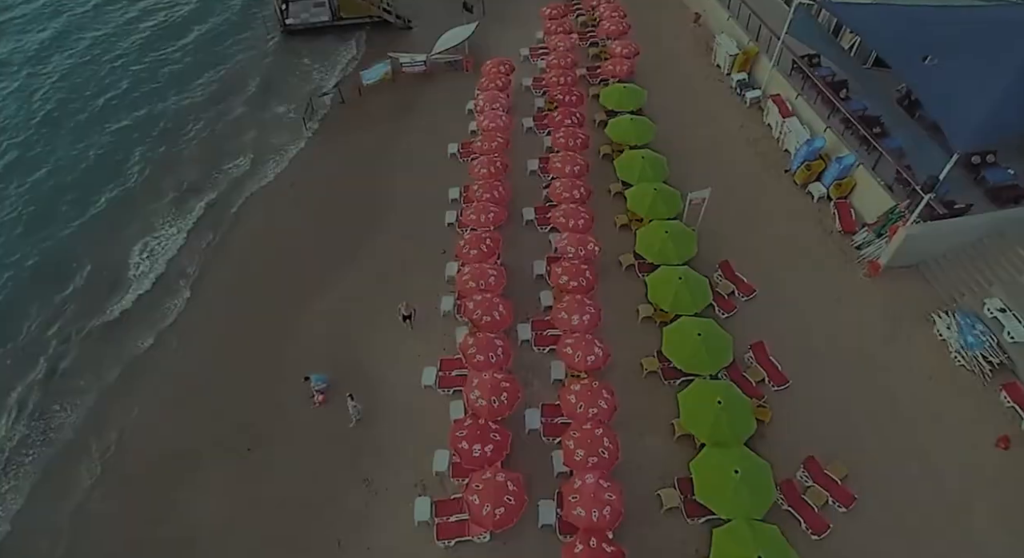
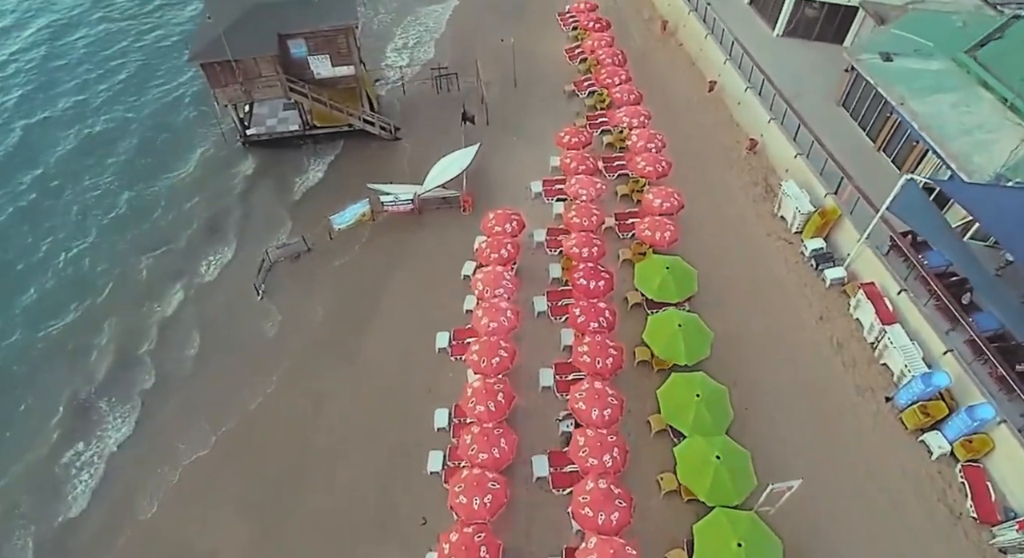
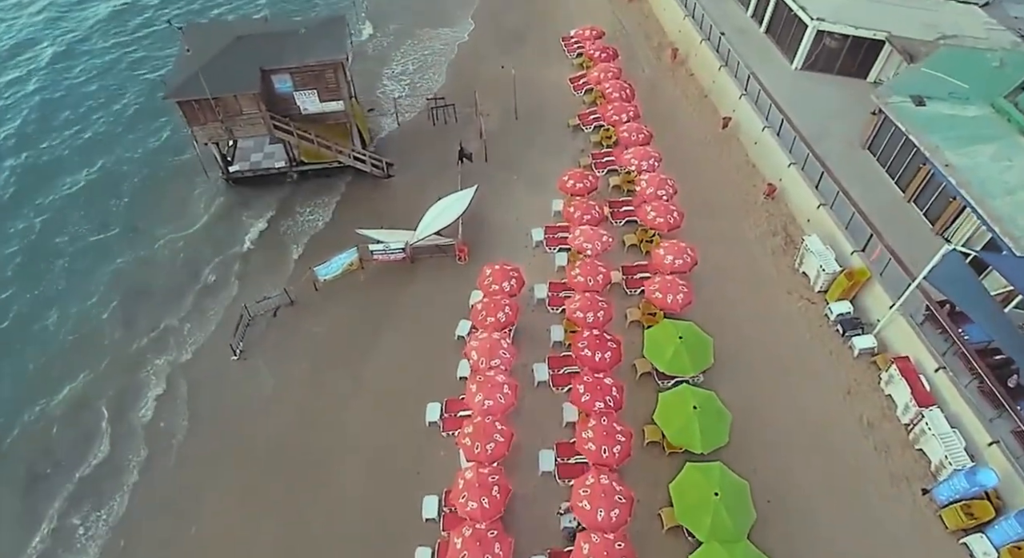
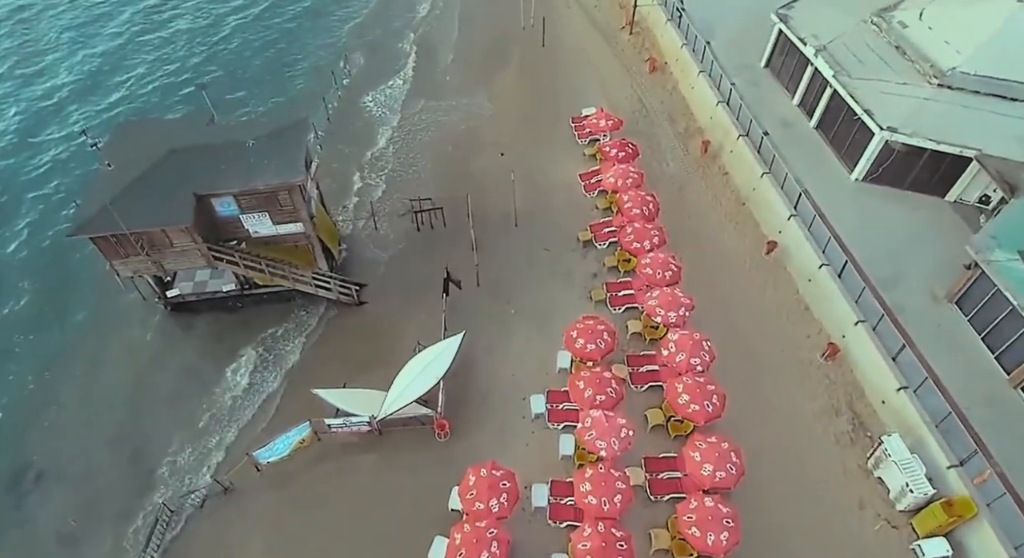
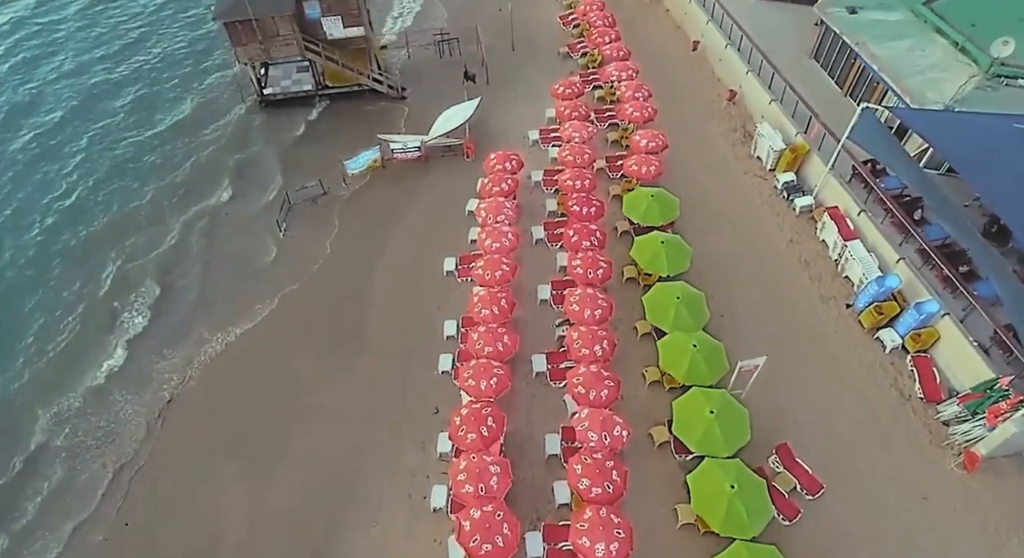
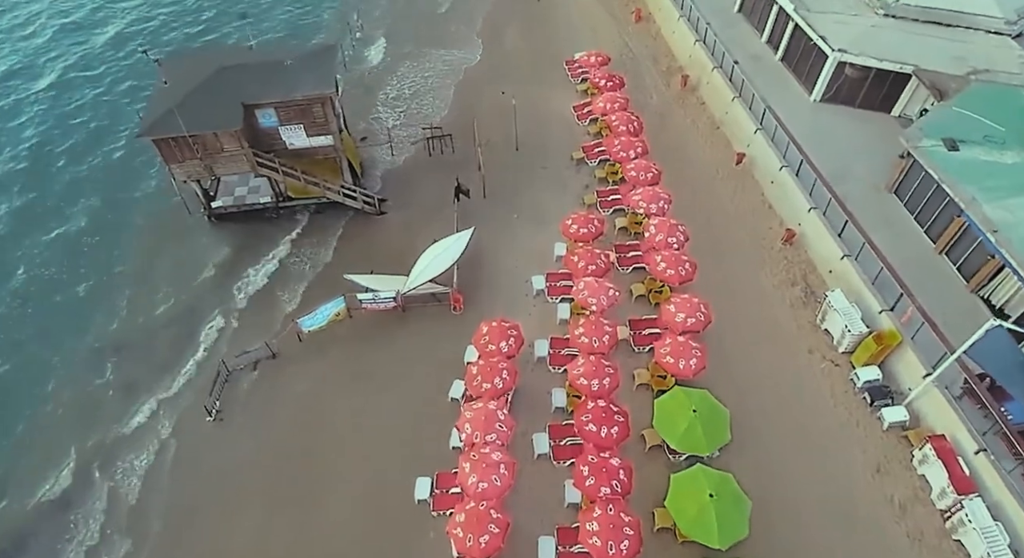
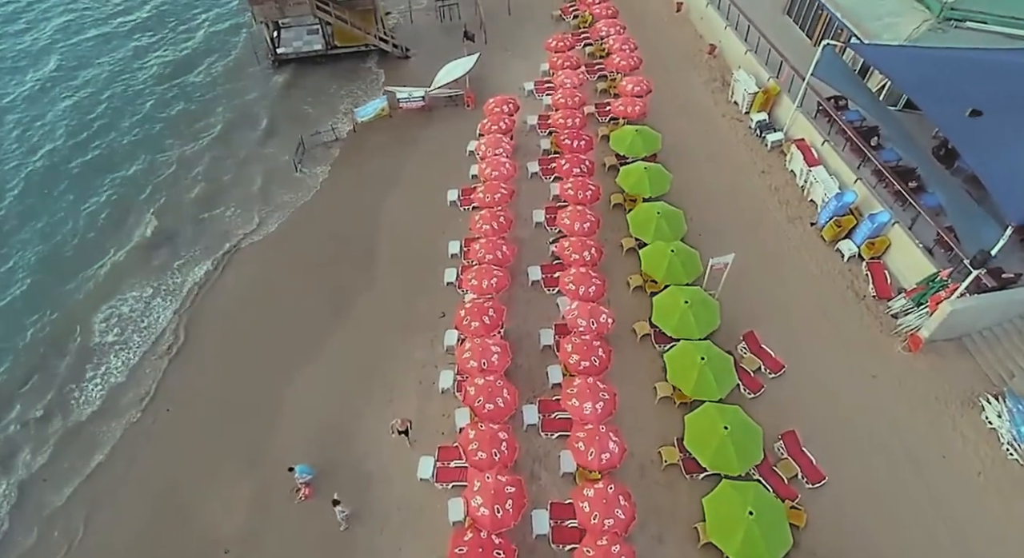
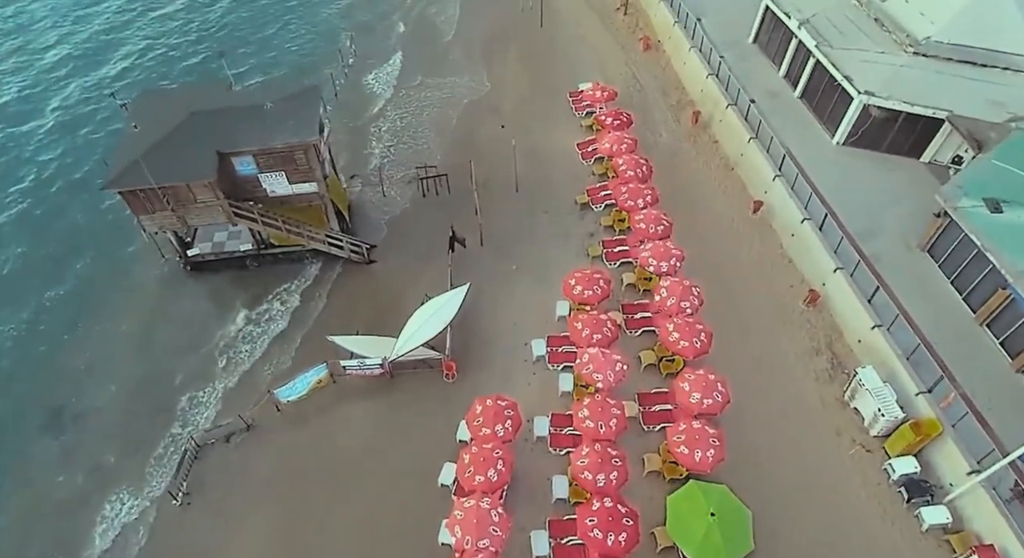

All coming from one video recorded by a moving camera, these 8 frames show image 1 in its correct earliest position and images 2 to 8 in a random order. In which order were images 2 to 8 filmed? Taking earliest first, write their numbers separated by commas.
7, 5, 2, 3, 6, 8, 4
